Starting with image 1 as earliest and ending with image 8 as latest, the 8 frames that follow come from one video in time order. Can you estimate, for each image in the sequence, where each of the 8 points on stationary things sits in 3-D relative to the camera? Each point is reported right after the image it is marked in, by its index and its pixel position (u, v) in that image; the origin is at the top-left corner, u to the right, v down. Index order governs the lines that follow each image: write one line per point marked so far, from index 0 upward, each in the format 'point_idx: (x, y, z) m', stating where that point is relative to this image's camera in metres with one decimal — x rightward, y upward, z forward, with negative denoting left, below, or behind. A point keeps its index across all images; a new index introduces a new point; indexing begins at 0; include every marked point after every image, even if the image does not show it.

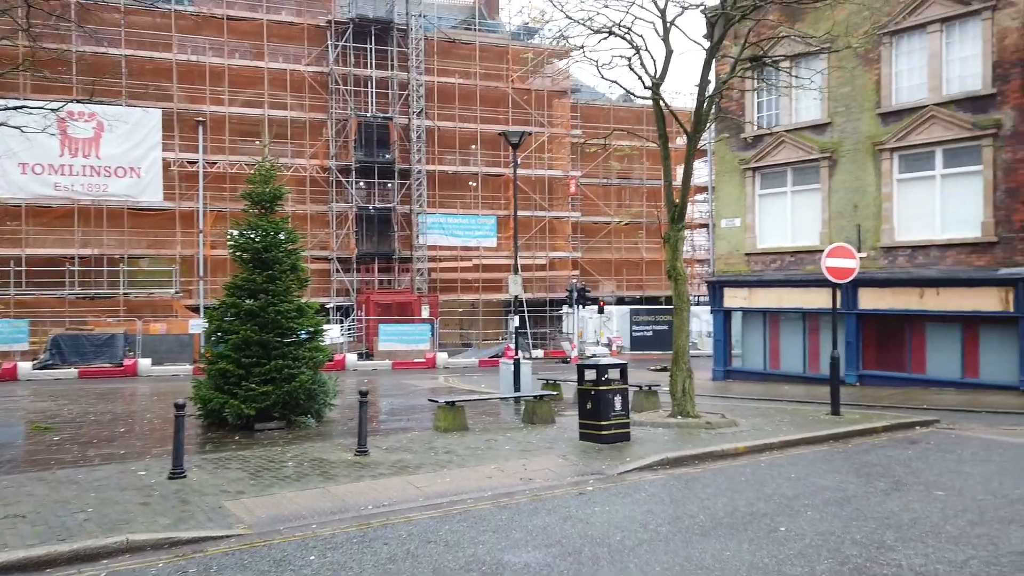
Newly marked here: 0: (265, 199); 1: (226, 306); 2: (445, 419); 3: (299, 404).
0: (-4.1, +1.5, +12.7) m
1: (-4.6, -0.3, +12.2) m
2: (-1.0, -1.9, +11.1) m
3: (-3.5, -1.9, +12.4) m
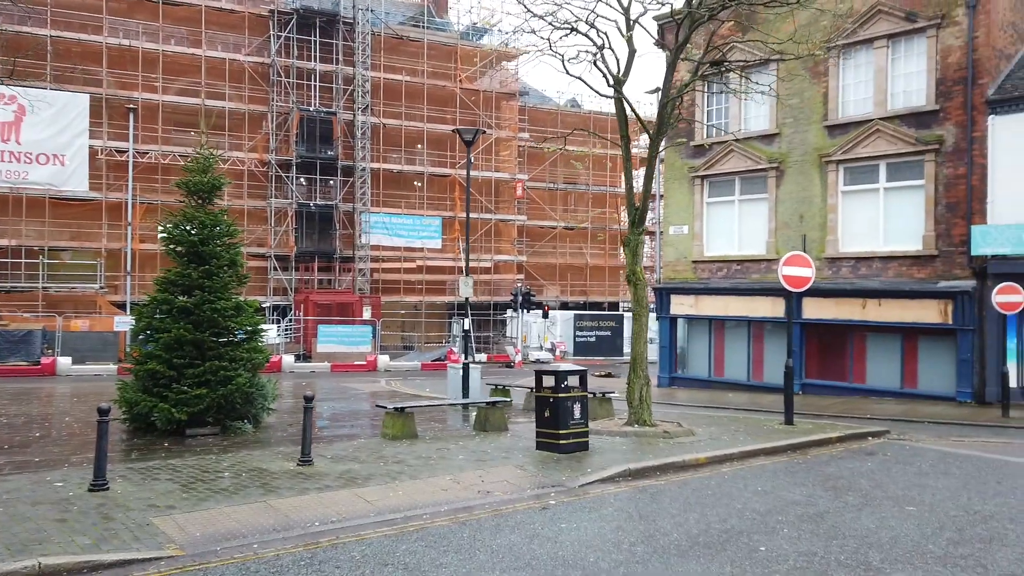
0: (-4.9, +1.6, +11.9) m
1: (-5.3, -0.2, +11.4) m
2: (-1.7, -1.9, +10.6) m
3: (-4.2, -1.8, +11.6) m
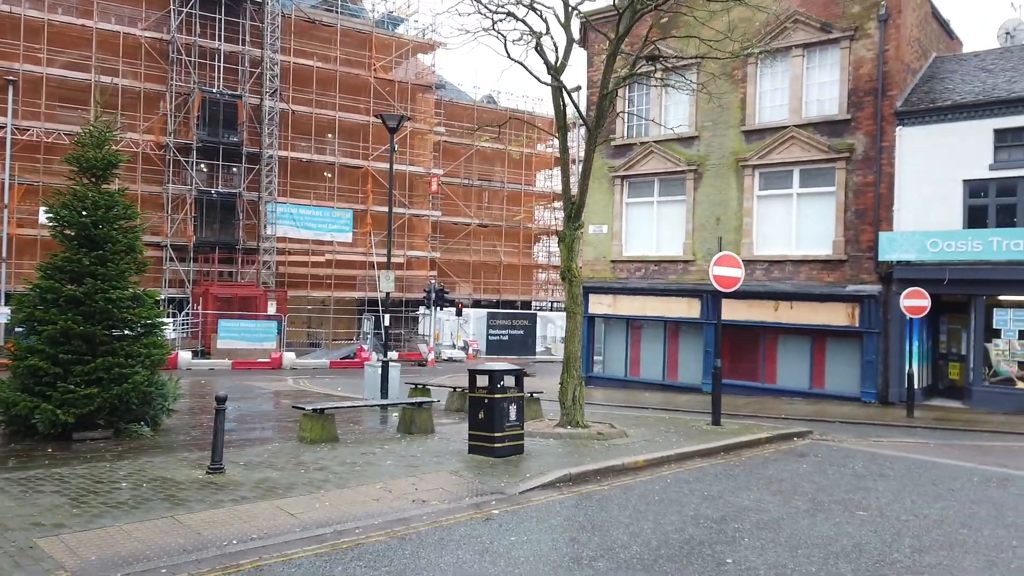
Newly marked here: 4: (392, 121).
0: (-5.9, +1.7, +10.7) m
1: (-6.3, 0.0, +10.1) m
2: (-2.6, -1.8, +9.8) m
3: (-5.3, -1.7, +10.5) m
4: (-2.3, +3.2, +14.6) m
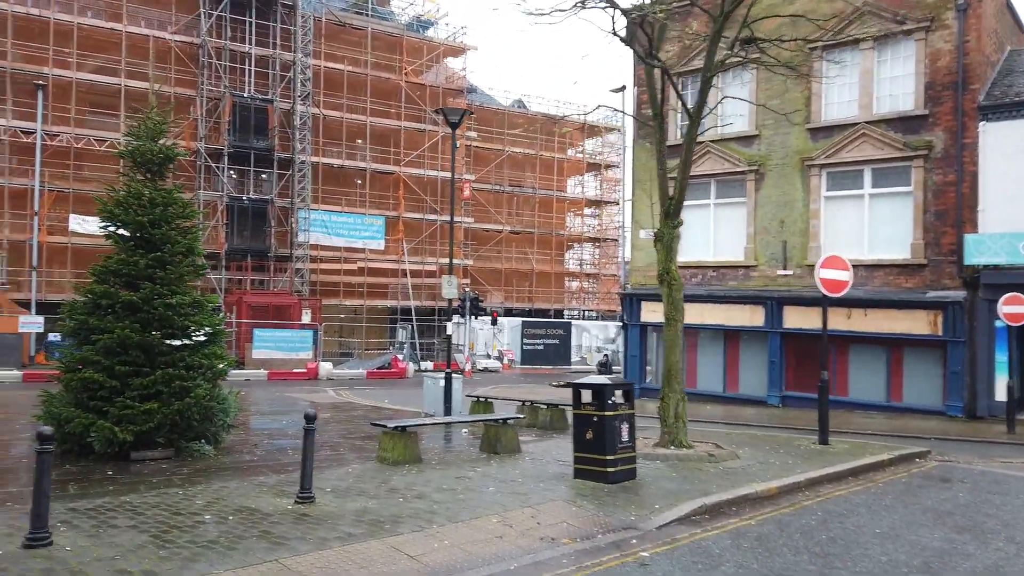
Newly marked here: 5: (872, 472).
0: (-4.6, +1.7, +9.8) m
1: (-5.1, -0.1, +9.3) m
2: (-1.4, -1.9, +8.8) m
3: (-4.1, -1.7, +9.6) m
4: (-1.0, +3.1, +13.7) m
5: (+4.4, -2.3, +9.3) m
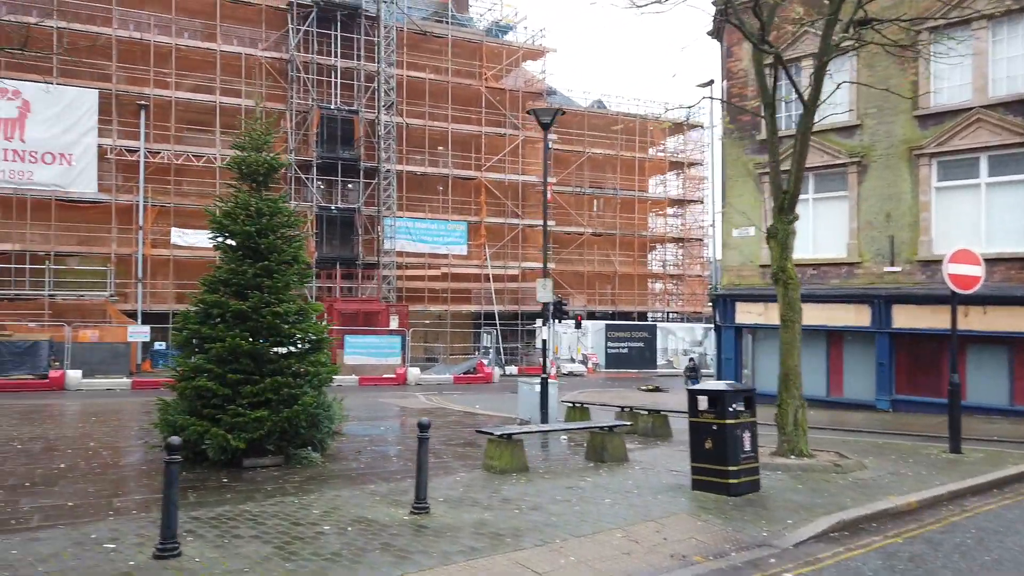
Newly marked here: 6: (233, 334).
0: (-3.3, +1.6, +10.0) m
1: (-3.8, -0.2, +9.5) m
2: (-0.1, -1.9, +8.6) m
3: (-2.7, -1.8, +9.6) m
4: (+0.6, +3.1, +13.4) m
5: (+5.7, -2.2, +8.5) m
6: (-3.4, -0.6, +9.3) m
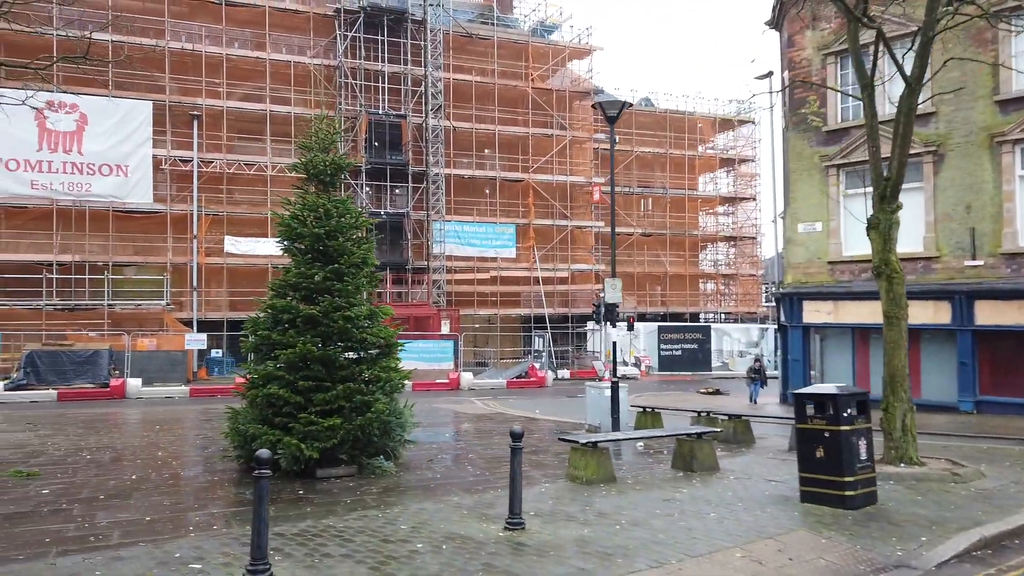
0: (-2.4, +1.5, +9.7) m
1: (-2.9, -0.3, +9.2) m
2: (+0.8, -1.9, +8.1) m
3: (-1.7, -1.9, +9.3) m
4: (+1.7, +3.1, +12.9) m
5: (+6.6, -2.1, +7.7) m
6: (-2.5, -0.6, +9.0) m
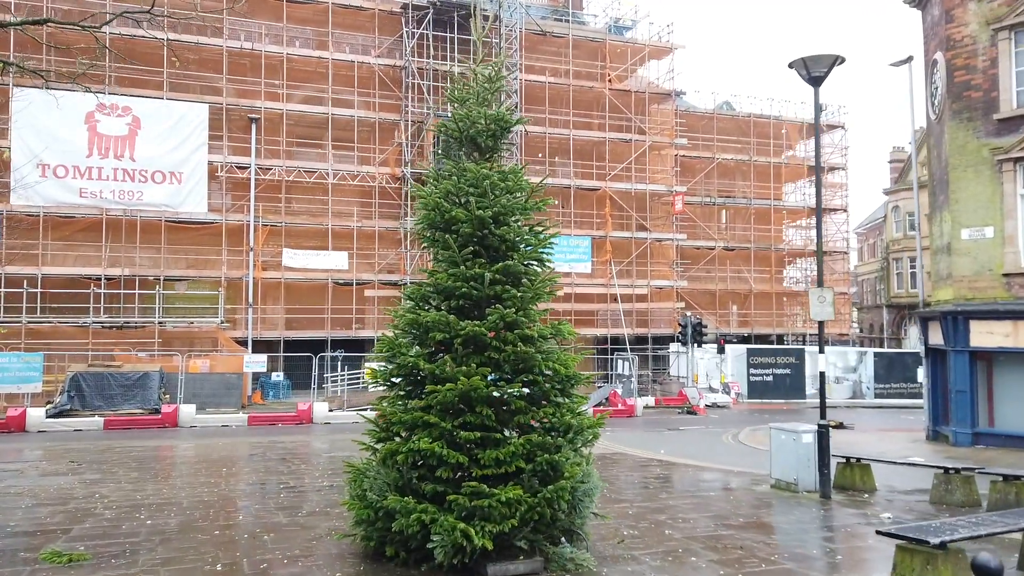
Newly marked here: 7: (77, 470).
0: (-0.3, +1.4, +6.9) m
1: (-0.8, -0.3, +6.4) m
2: (+2.9, -2.0, +5.1) m
3: (+0.4, -2.0, +6.4) m
4: (+4.0, +2.9, +10.0) m
5: (+8.7, -2.1, +4.4) m
6: (-0.4, -0.7, +6.1) m
7: (-7.3, -3.0, +12.6) m
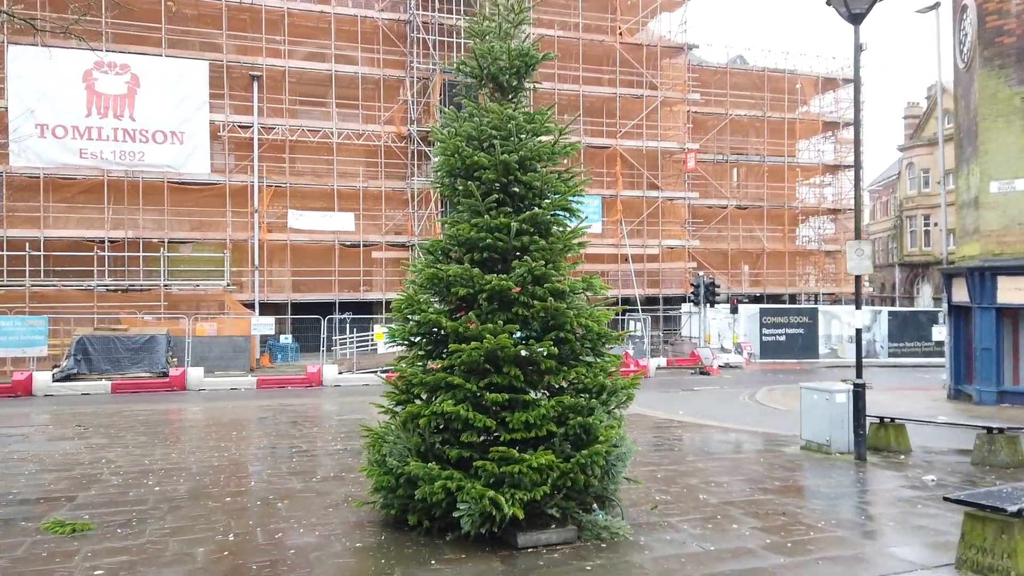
0: (0.0, +1.8, +6.3) m
1: (-0.5, 0.0, +5.9) m
2: (+3.1, -1.6, +4.7) m
3: (+0.6, -1.6, +6.0) m
4: (+4.2, +3.5, +9.3) m
5: (+8.9, -1.8, +4.0) m
6: (-0.2, -0.3, +5.7) m
7: (-7.0, -2.4, +12.3) m
